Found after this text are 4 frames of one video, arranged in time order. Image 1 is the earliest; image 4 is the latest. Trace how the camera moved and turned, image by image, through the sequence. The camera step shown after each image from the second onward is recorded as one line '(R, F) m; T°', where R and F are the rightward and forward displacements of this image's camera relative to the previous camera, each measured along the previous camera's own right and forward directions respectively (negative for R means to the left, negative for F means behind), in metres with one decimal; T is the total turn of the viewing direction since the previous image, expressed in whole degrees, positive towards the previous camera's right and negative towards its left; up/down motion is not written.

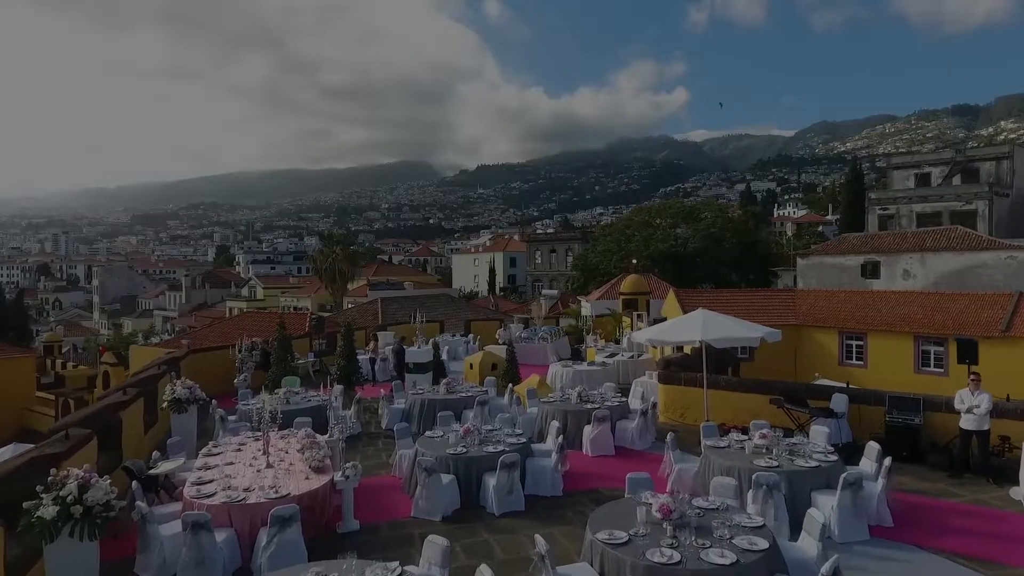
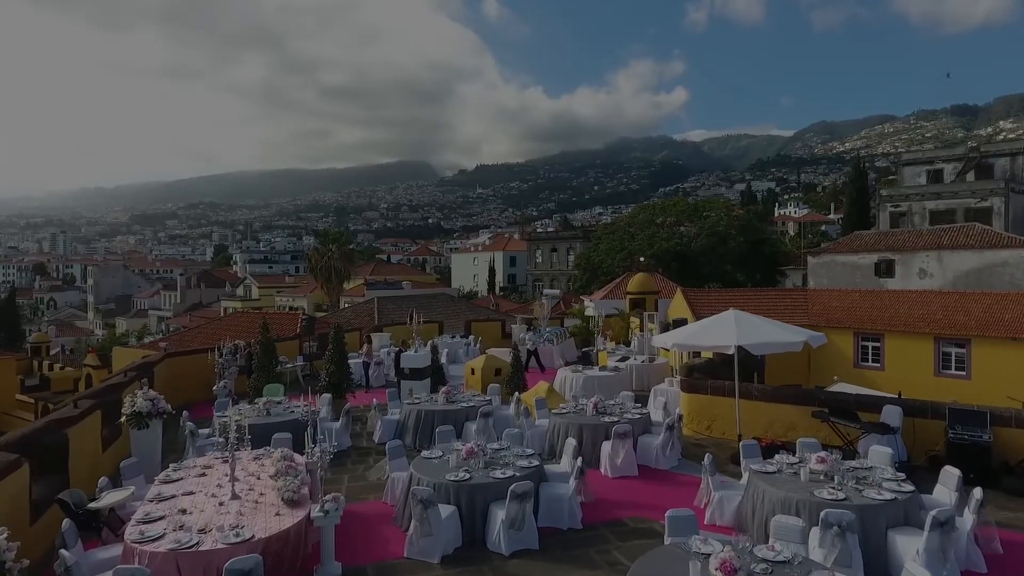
(-0.1, +1.4) m; 0°
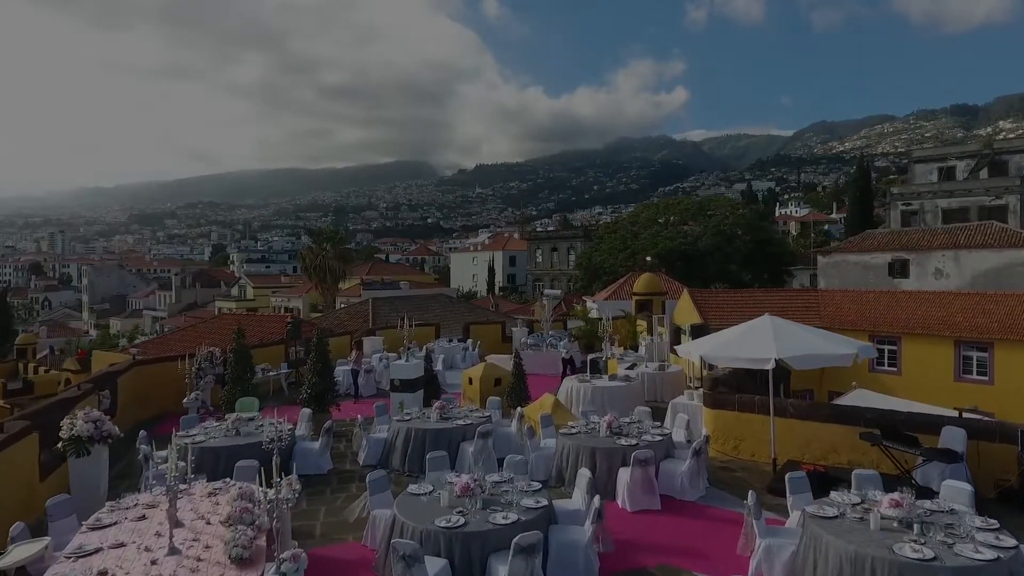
(0.0, +1.4) m; 0°
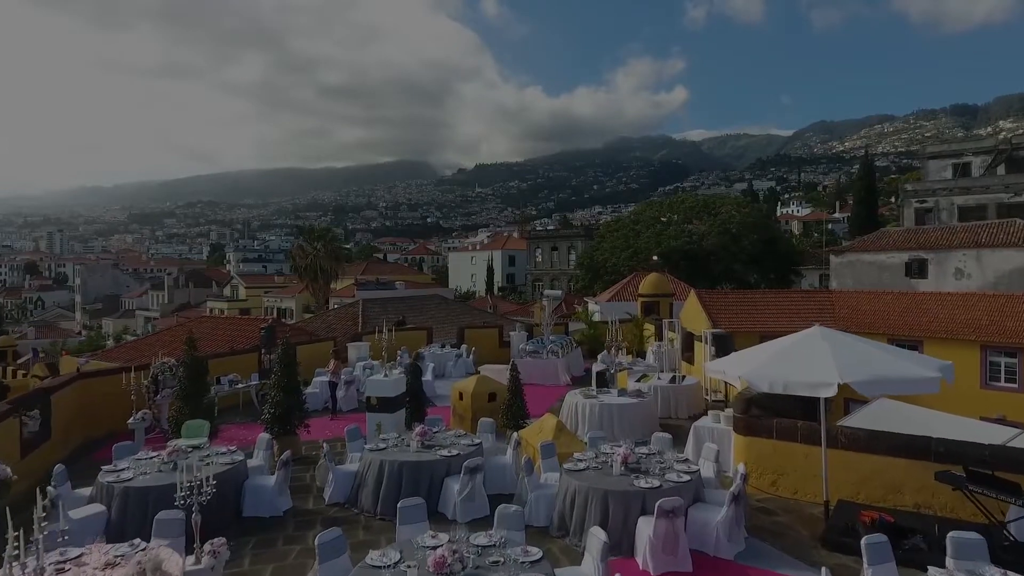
(+0.1, +1.7) m; 0°
